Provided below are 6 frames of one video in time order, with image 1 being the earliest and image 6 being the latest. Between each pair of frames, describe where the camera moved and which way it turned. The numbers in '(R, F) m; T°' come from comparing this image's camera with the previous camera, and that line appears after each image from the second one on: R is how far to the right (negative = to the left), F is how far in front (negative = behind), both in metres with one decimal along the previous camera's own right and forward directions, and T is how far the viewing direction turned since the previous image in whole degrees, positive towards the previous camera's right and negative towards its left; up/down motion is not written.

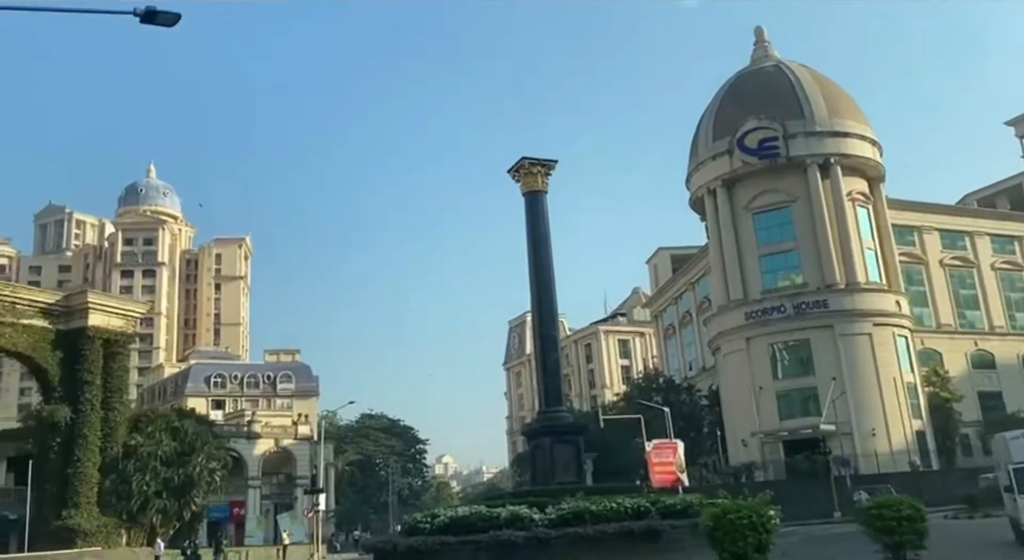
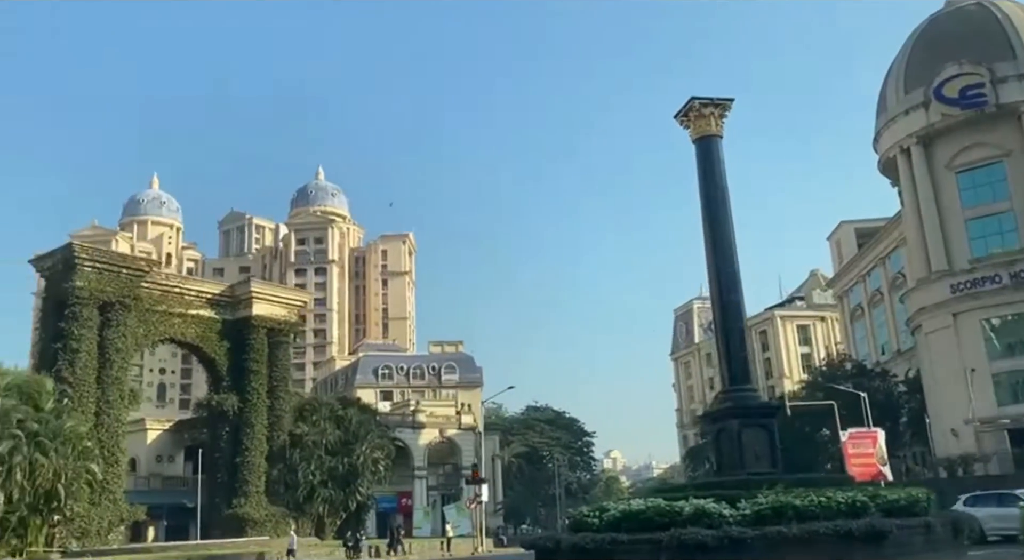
(-0.3, +4.1) m; -11°
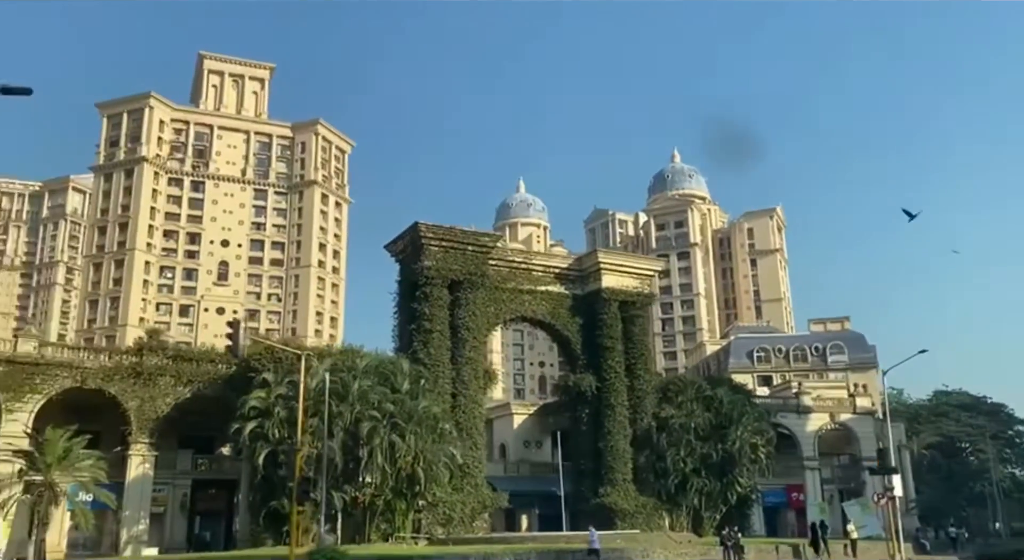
(-0.8, +7.2) m; -24°
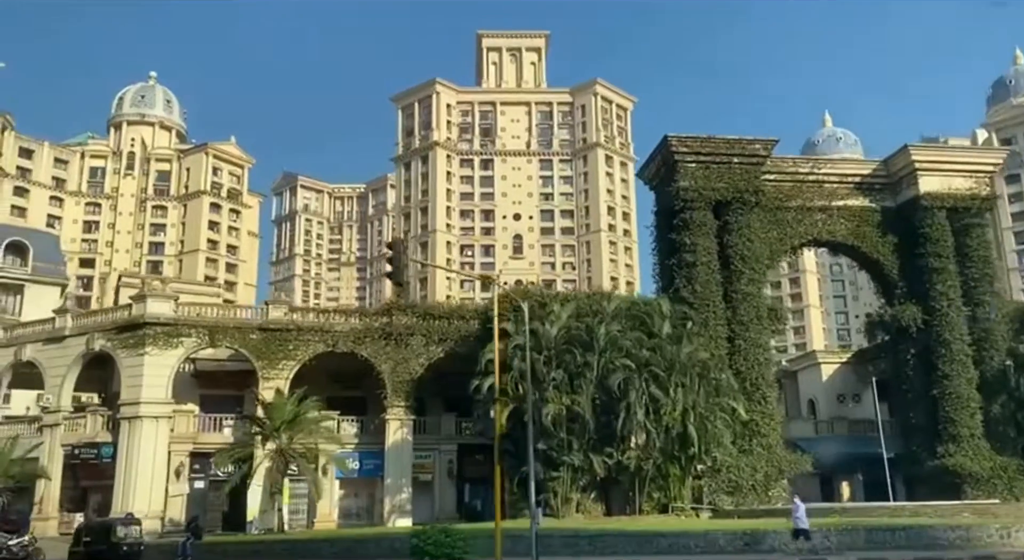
(+1.5, +7.4) m; -20°
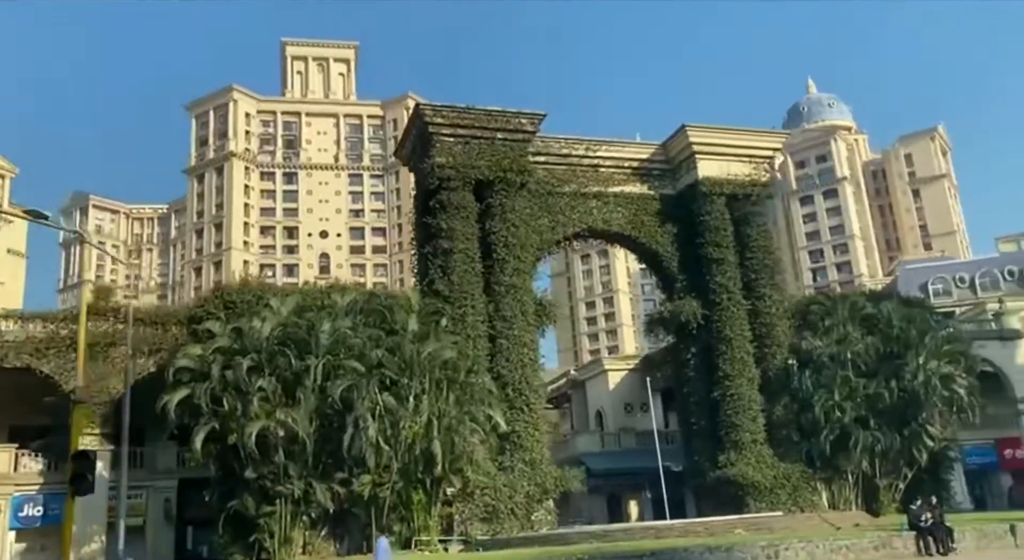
(+4.3, +5.9) m; +11°
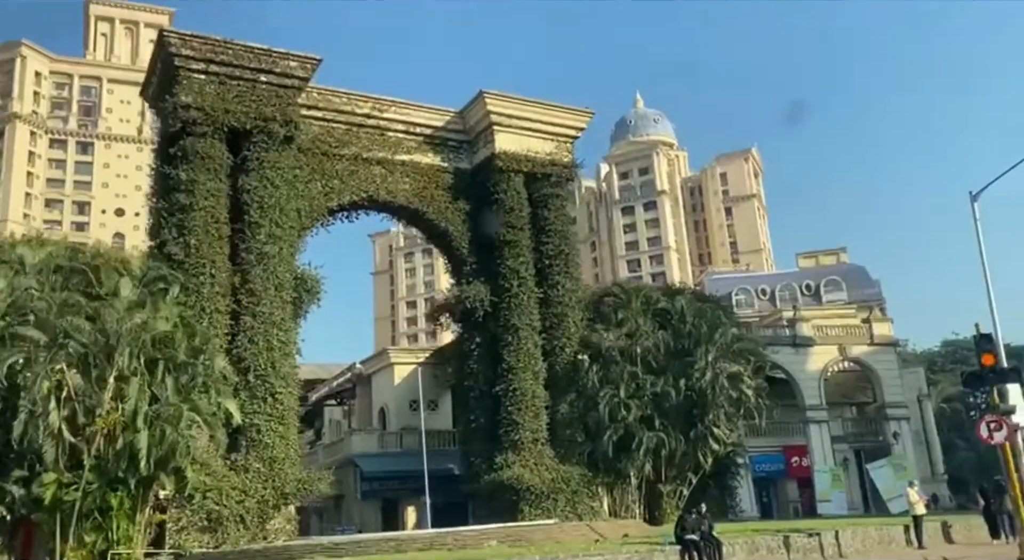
(+2.7, +4.0) m; +11°
